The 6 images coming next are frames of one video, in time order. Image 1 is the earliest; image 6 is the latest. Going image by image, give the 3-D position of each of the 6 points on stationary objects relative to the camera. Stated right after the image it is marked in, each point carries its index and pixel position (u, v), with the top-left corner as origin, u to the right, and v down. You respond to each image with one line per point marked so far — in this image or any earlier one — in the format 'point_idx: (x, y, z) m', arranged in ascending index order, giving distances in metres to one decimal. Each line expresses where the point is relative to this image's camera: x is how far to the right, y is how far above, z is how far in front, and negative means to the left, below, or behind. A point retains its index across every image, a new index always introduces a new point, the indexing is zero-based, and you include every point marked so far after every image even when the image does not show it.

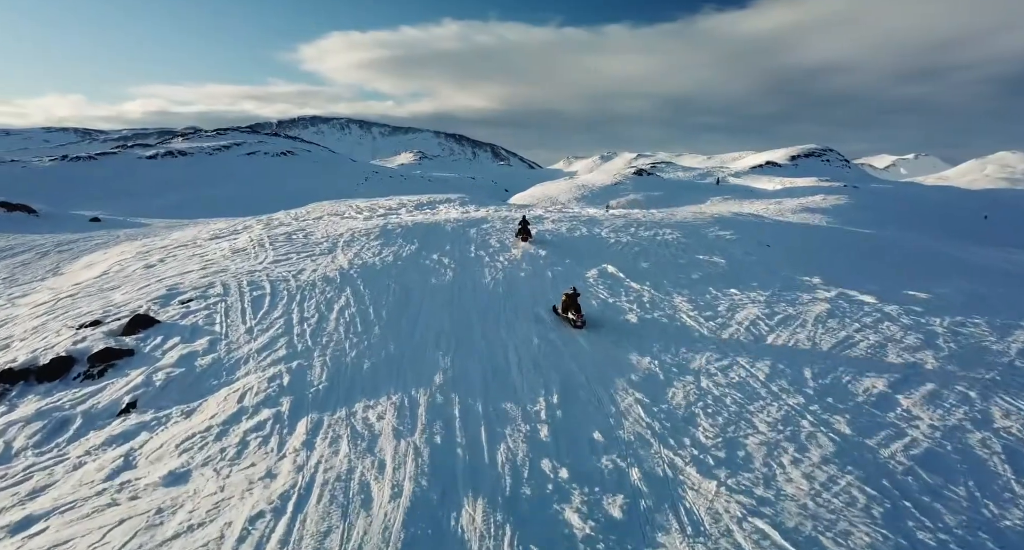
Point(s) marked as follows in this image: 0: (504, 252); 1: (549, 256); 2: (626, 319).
0: (-0.4, +0.8, +16.1) m
1: (+1.3, +0.7, +16.1) m
2: (+2.9, -1.2, +11.2) m
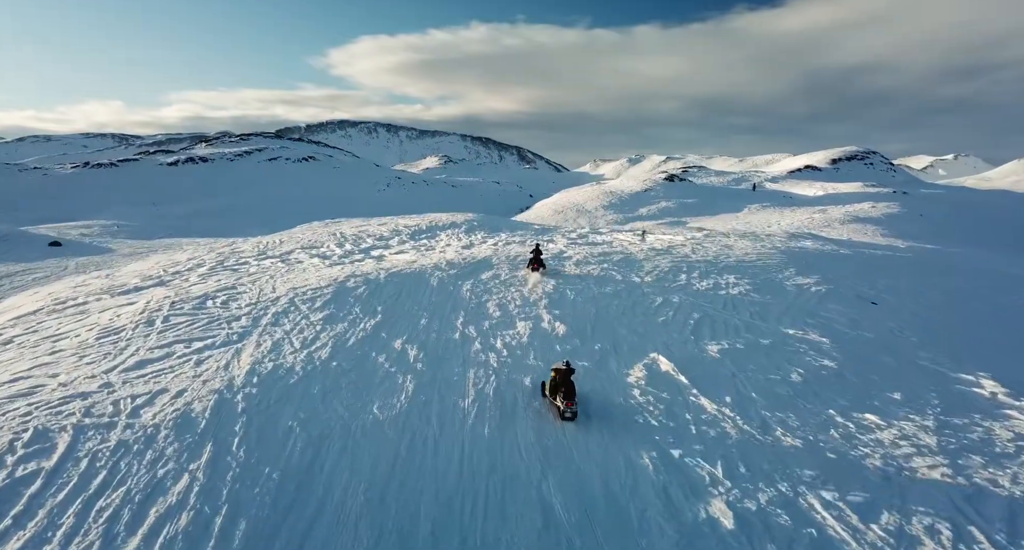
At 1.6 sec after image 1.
0: (-0.2, -1.3, +11.1) m
1: (+1.4, -1.5, +11.1) m
2: (+2.8, -3.4, +6.1) m
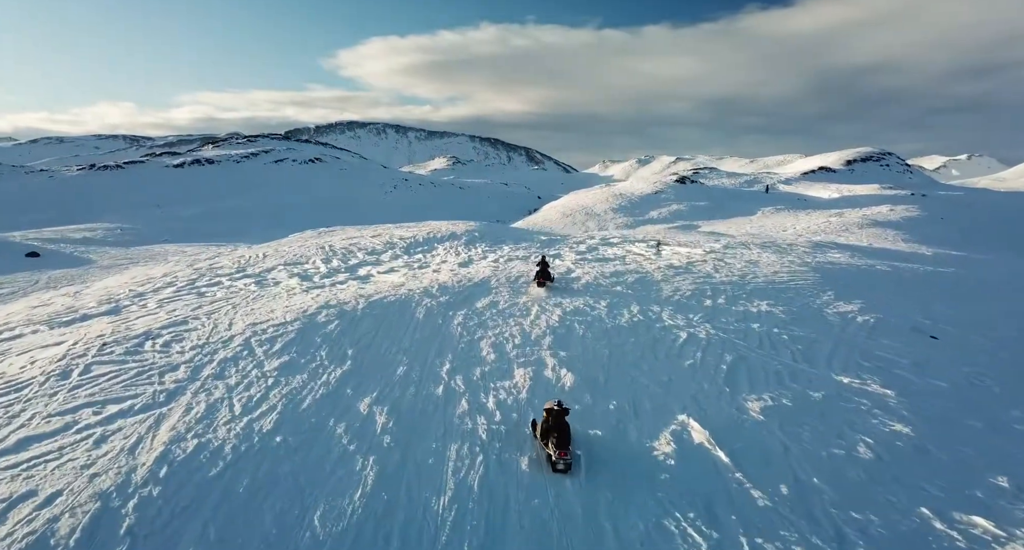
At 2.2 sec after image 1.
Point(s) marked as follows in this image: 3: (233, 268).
0: (-0.3, -2.1, +9.2) m
1: (+1.3, -2.3, +9.1) m
2: (+2.6, -4.2, +4.1) m
3: (-11.9, +0.3, +18.5) m
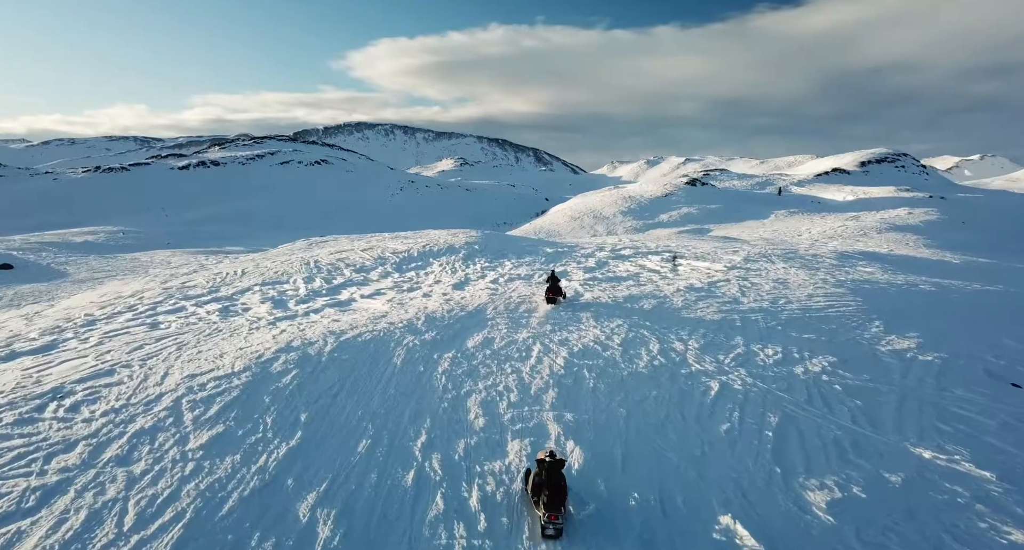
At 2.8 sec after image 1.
0: (-0.4, -3.0, +7.3) m
1: (+1.2, -3.2, +7.1) m
2: (+2.4, -5.0, +2.1) m
3: (-11.9, -0.5, +16.8) m
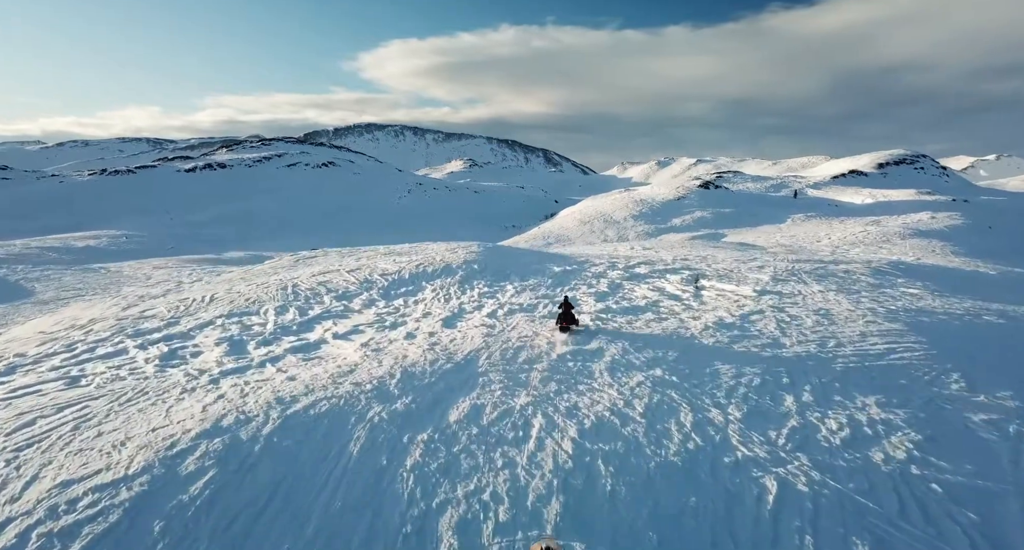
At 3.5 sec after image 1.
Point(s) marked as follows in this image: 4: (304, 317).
0: (-0.6, -4.0, +5.0) m
1: (+1.0, -4.3, +4.8) m
2: (+2.0, -6.1, -0.2) m
3: (-11.9, -1.5, +14.7) m
4: (-7.1, -1.2, +14.7) m
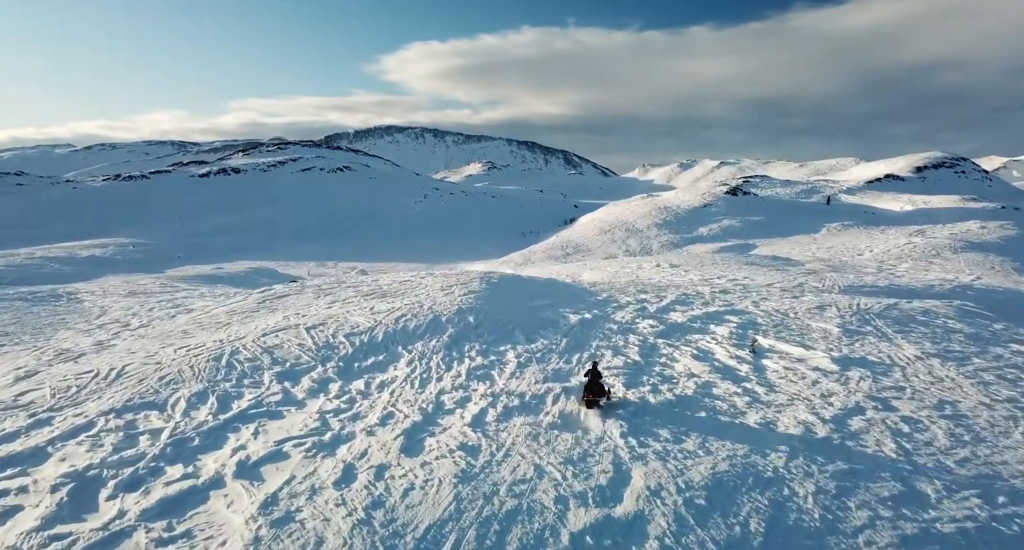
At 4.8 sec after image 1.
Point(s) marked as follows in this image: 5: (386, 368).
0: (-1.2, -6.1, +0.6) m
1: (+0.4, -6.4, +0.3) m
2: (+1.2, -8.2, -4.7) m
3: (-12.0, -3.5, +10.8) m
4: (-7.2, -3.3, +10.5) m
5: (-3.8, -2.5, +13.2) m
